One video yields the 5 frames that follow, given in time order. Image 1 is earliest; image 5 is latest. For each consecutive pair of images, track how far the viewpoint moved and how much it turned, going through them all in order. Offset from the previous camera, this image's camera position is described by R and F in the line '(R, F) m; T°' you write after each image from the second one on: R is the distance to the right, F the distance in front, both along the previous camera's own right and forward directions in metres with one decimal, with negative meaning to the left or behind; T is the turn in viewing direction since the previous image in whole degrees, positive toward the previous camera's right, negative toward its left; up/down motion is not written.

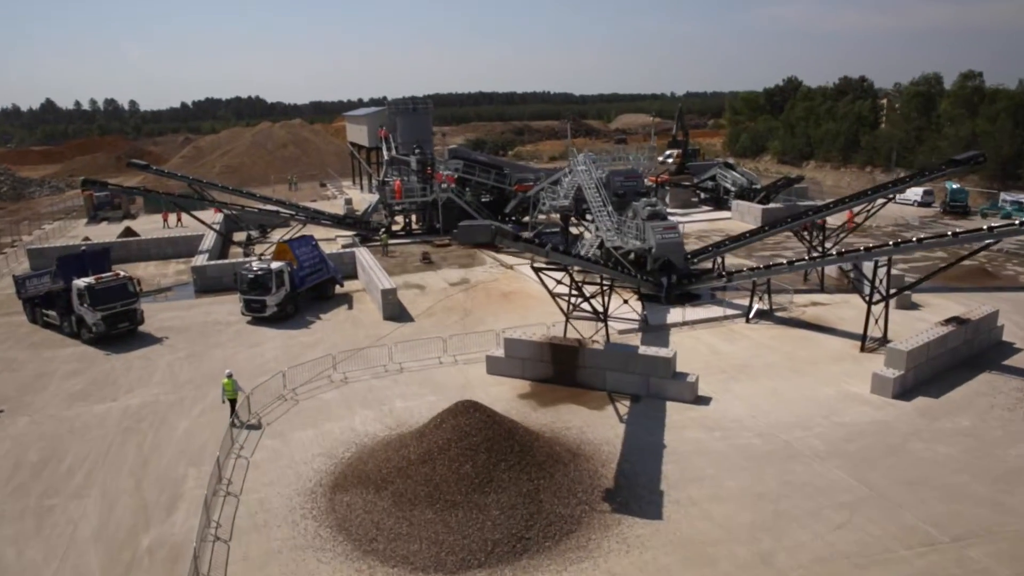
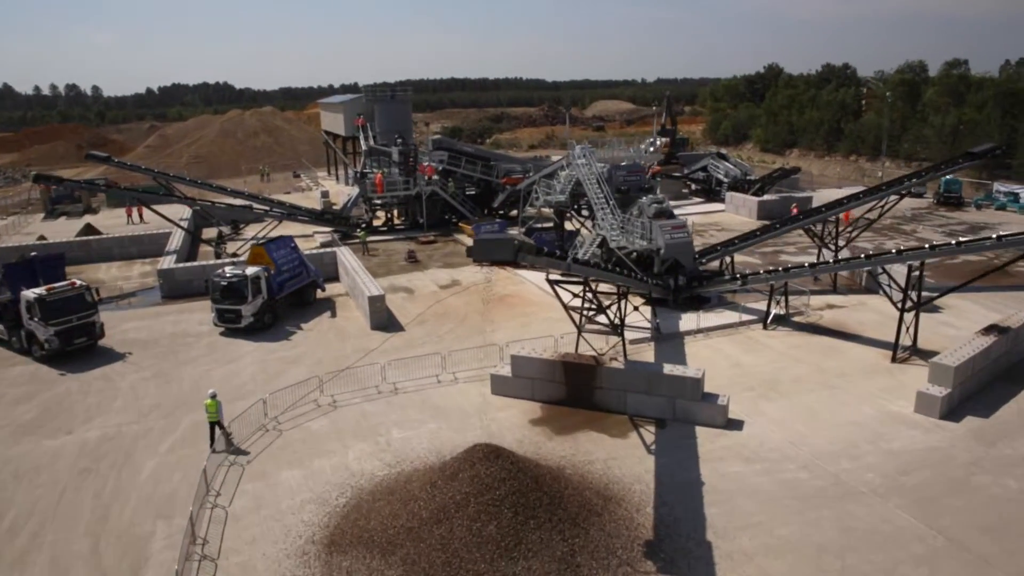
(-0.8, +1.9) m; +2°
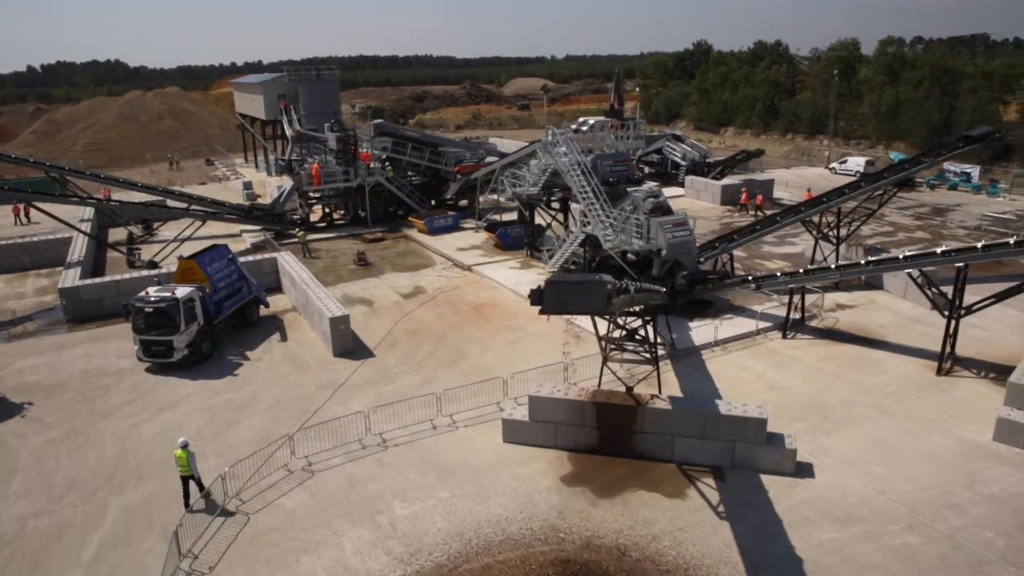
(-1.8, +3.2) m; +7°
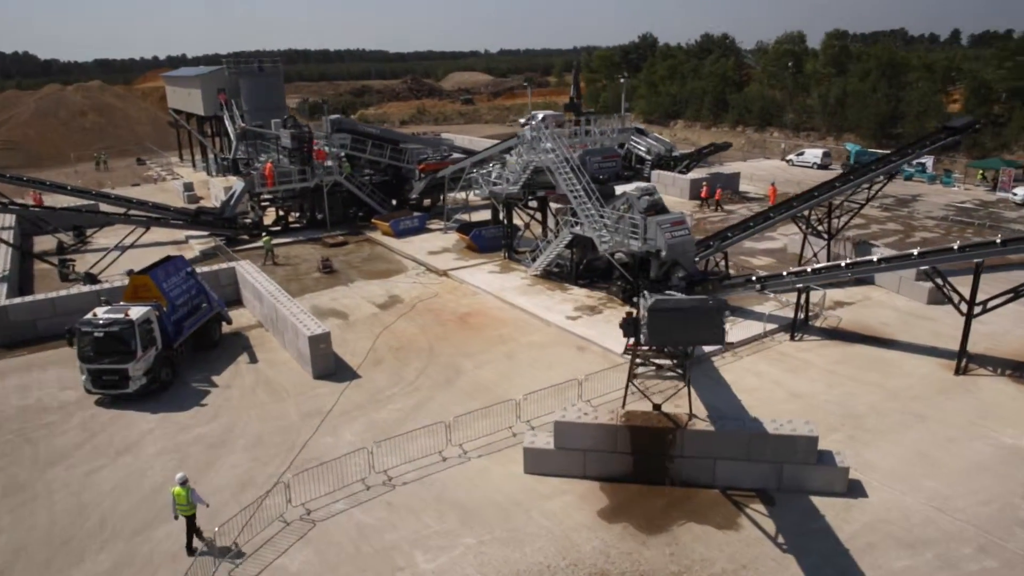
(-1.4, +1.5) m; +5°
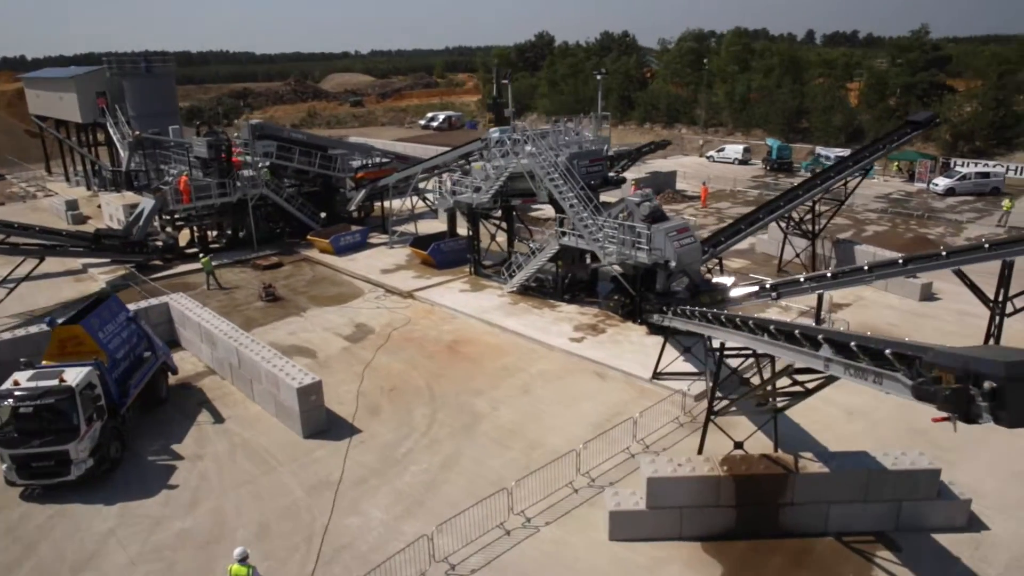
(-2.8, +2.4) m; +9°
